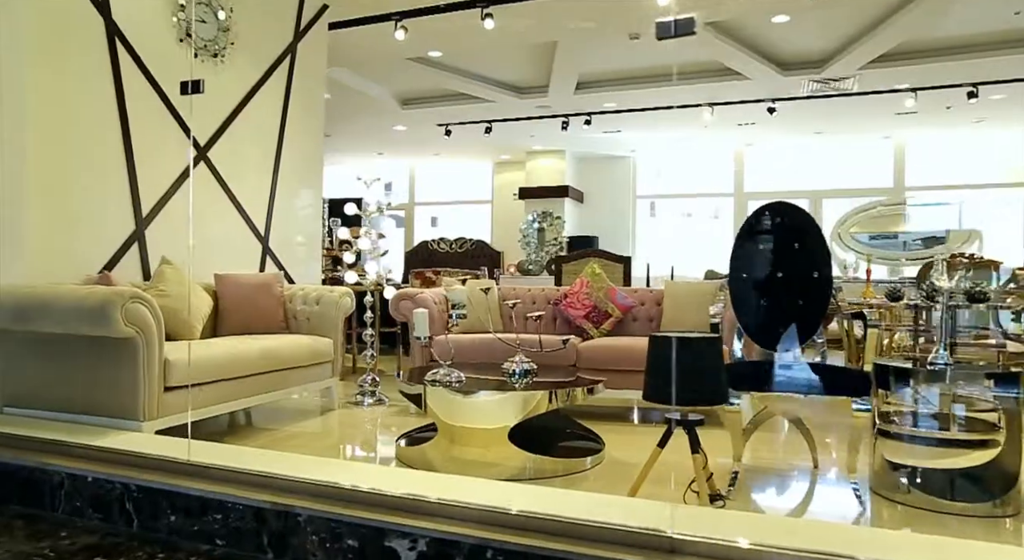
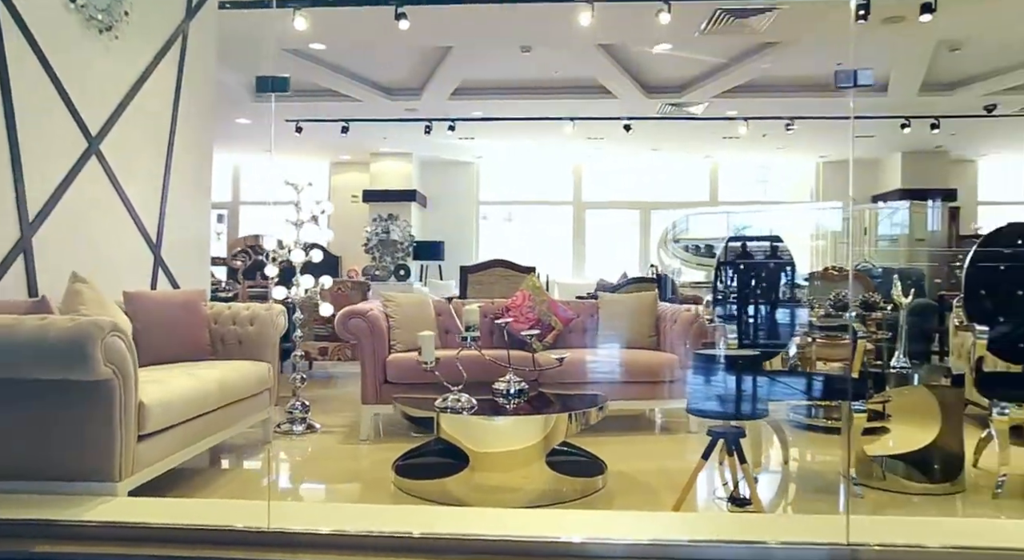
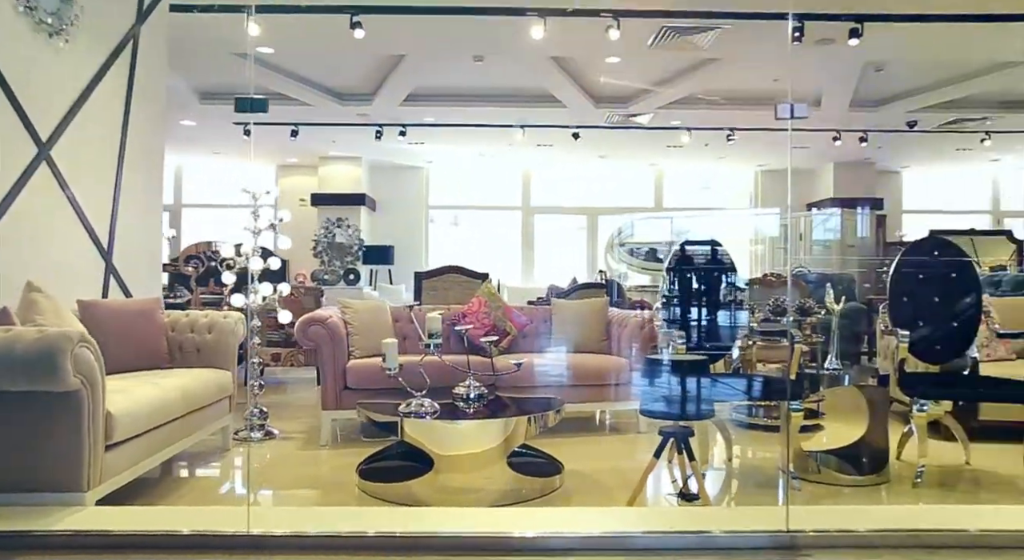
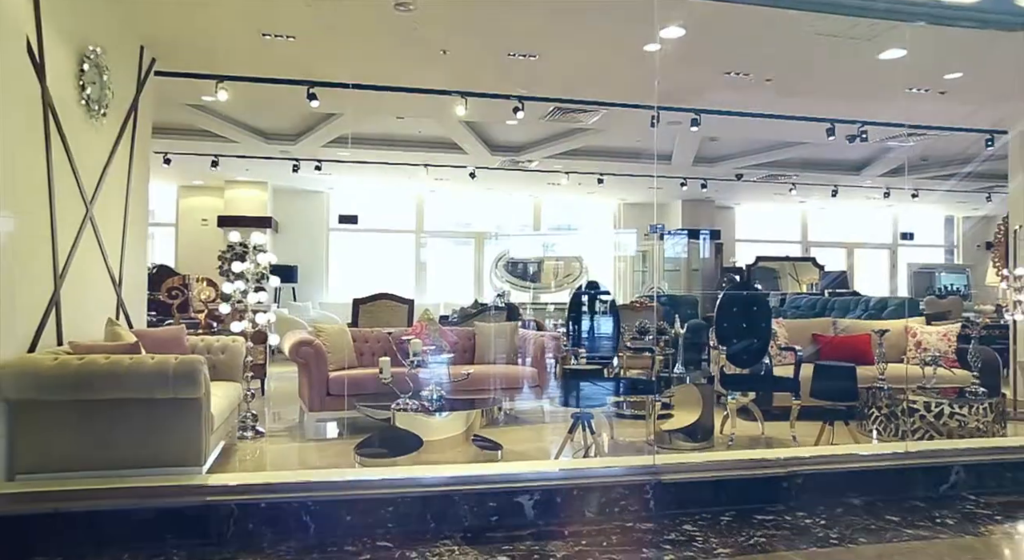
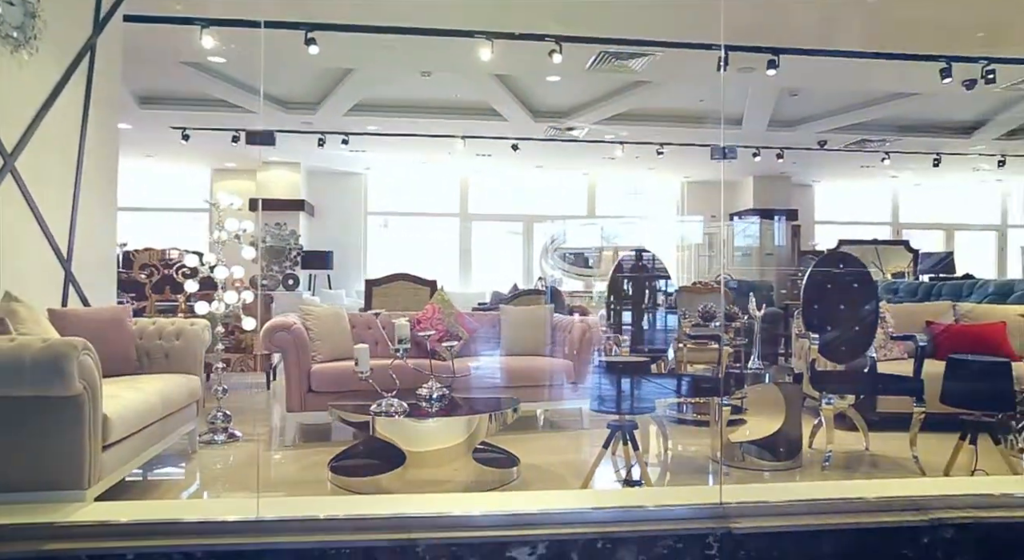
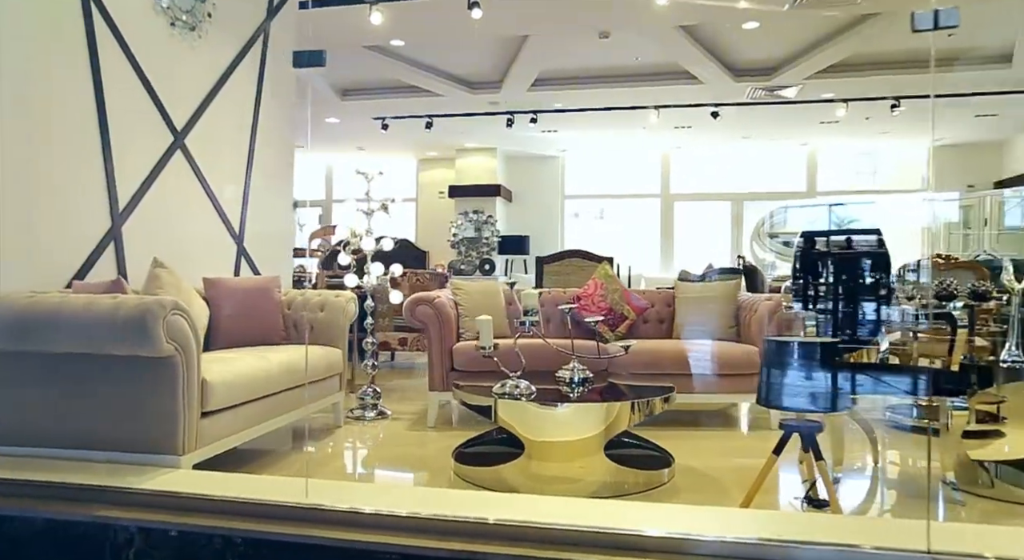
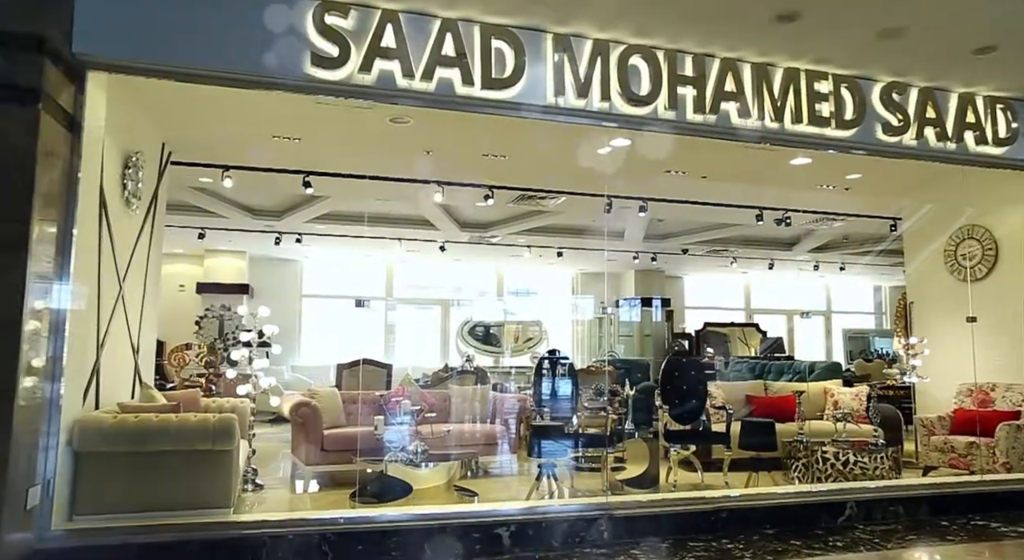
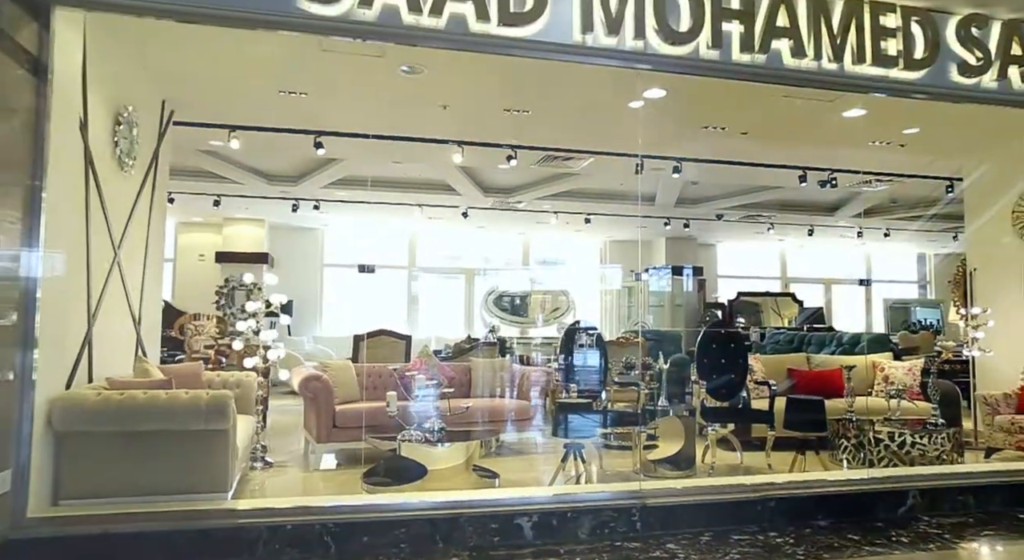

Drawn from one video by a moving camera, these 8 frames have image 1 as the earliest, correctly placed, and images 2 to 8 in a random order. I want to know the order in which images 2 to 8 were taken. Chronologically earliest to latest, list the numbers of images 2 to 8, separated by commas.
6, 2, 3, 5, 4, 8, 7
